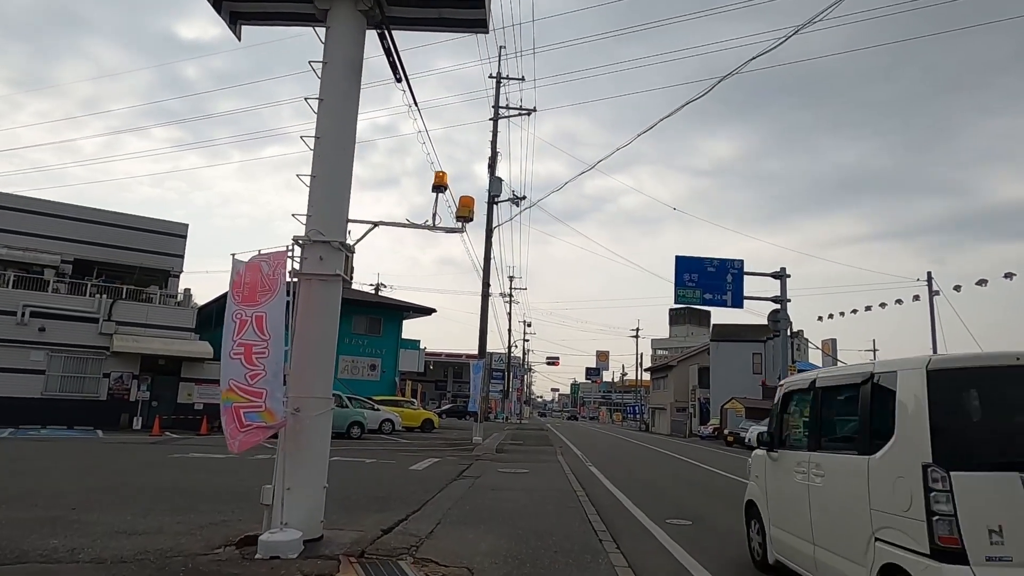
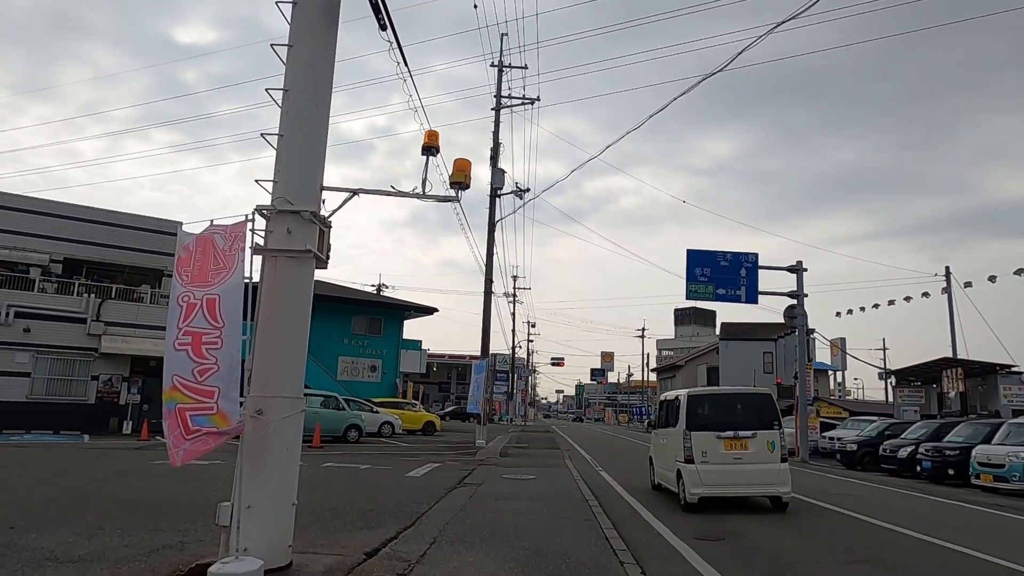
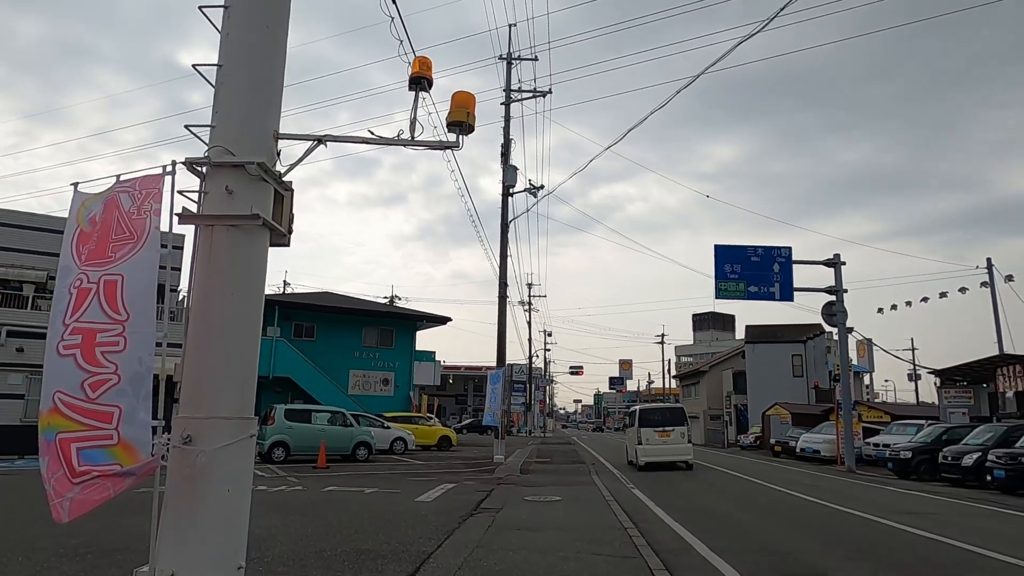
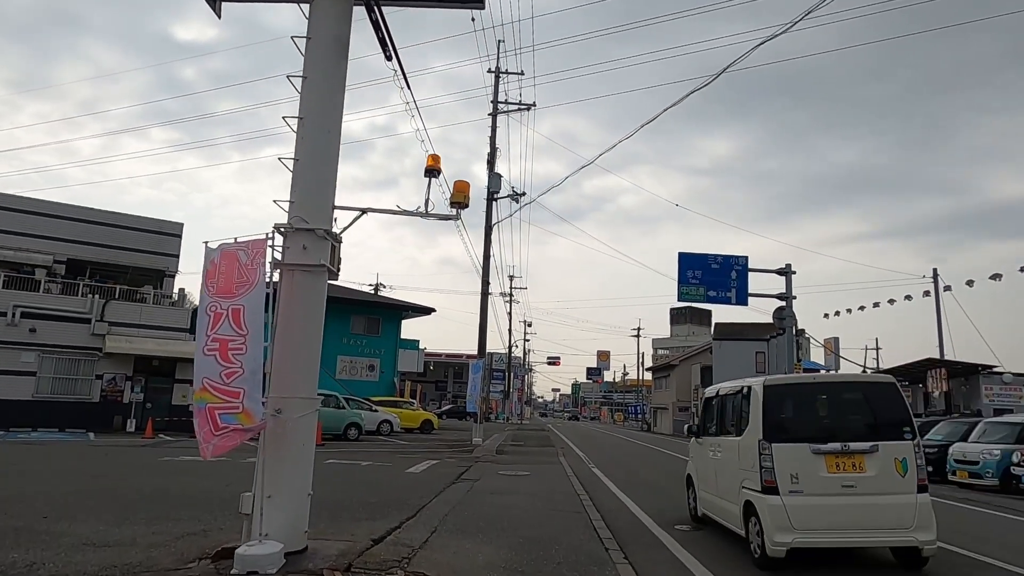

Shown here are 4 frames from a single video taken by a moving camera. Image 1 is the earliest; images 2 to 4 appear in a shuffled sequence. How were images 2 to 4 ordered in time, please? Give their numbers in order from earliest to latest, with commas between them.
4, 2, 3
